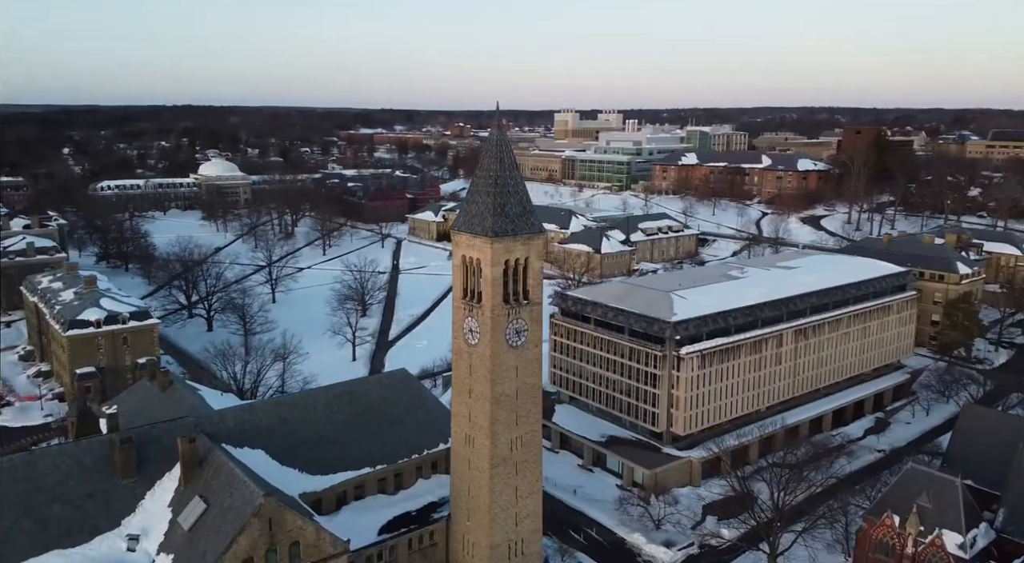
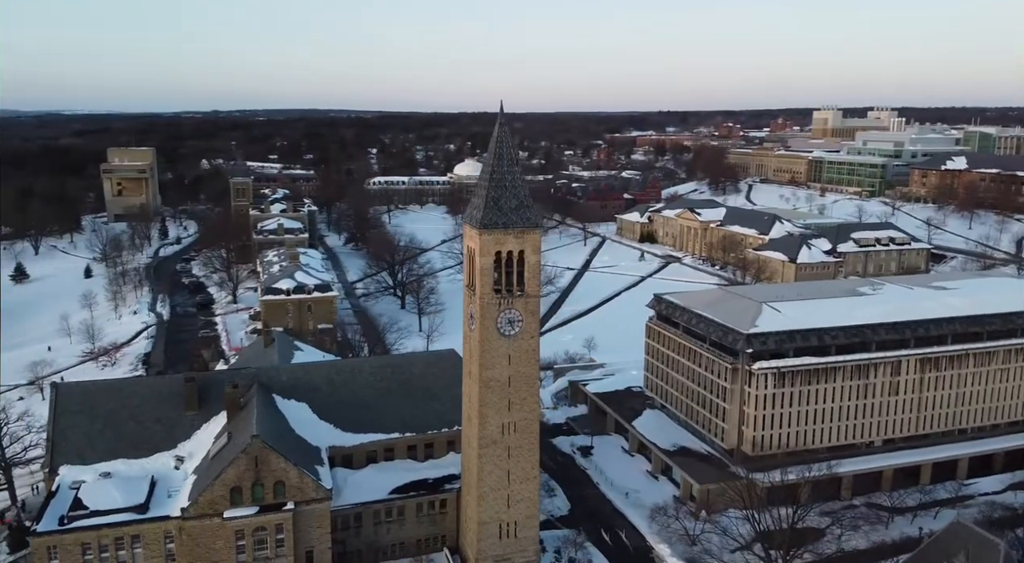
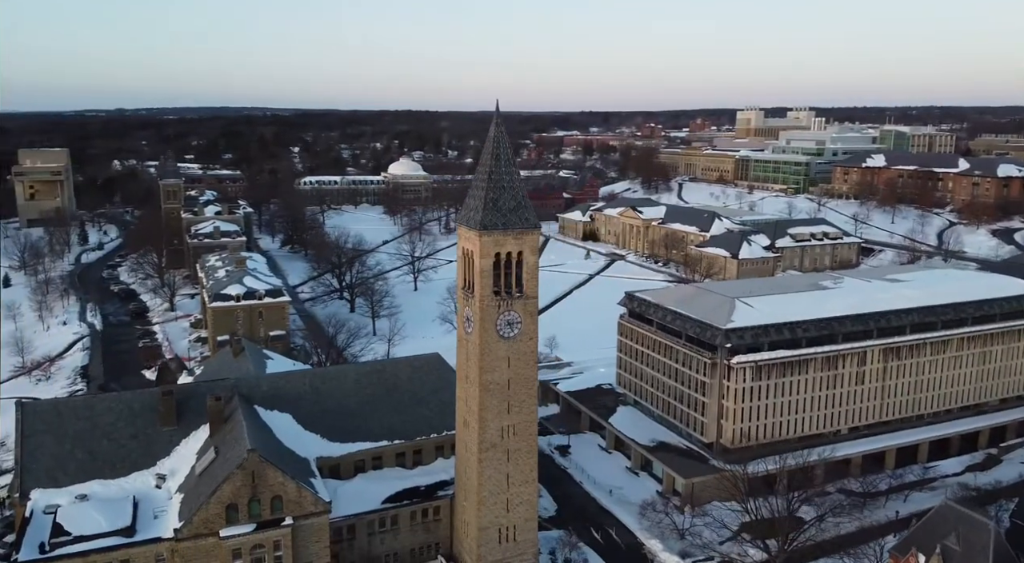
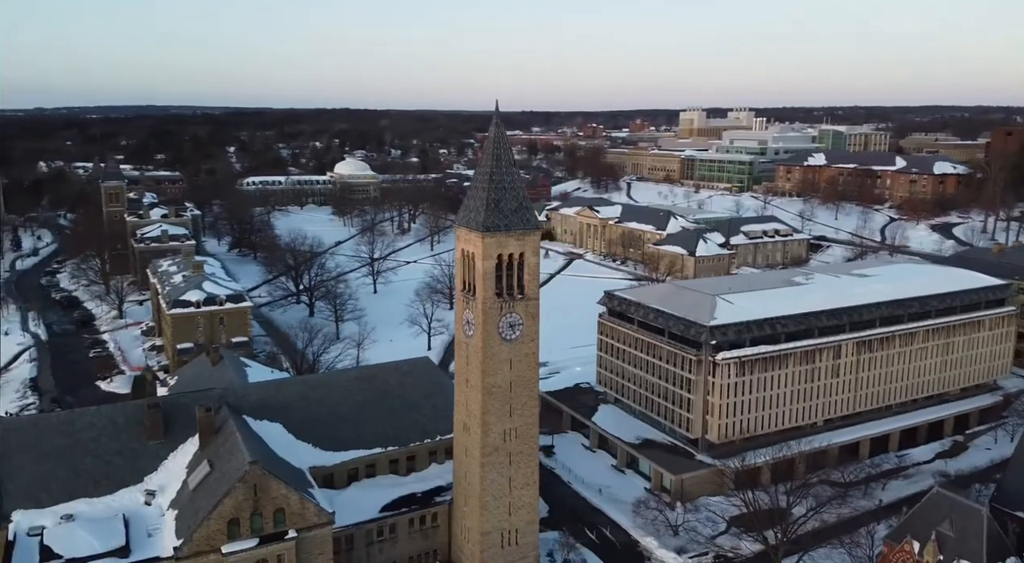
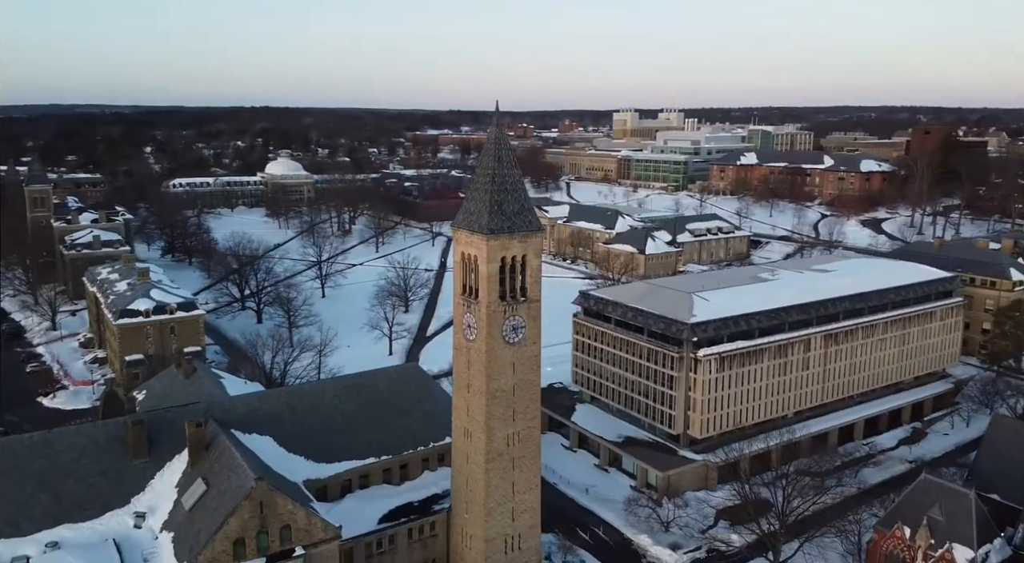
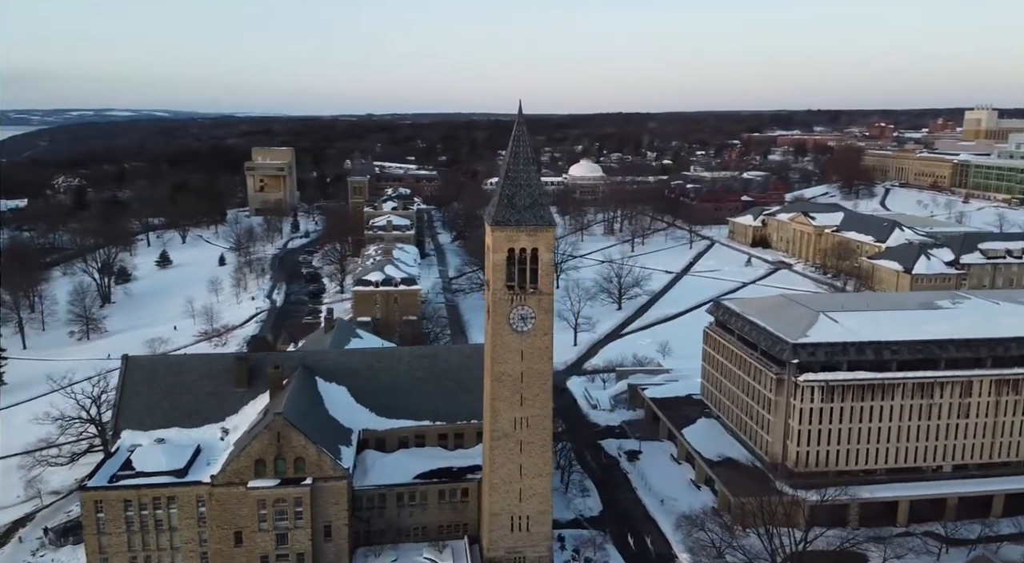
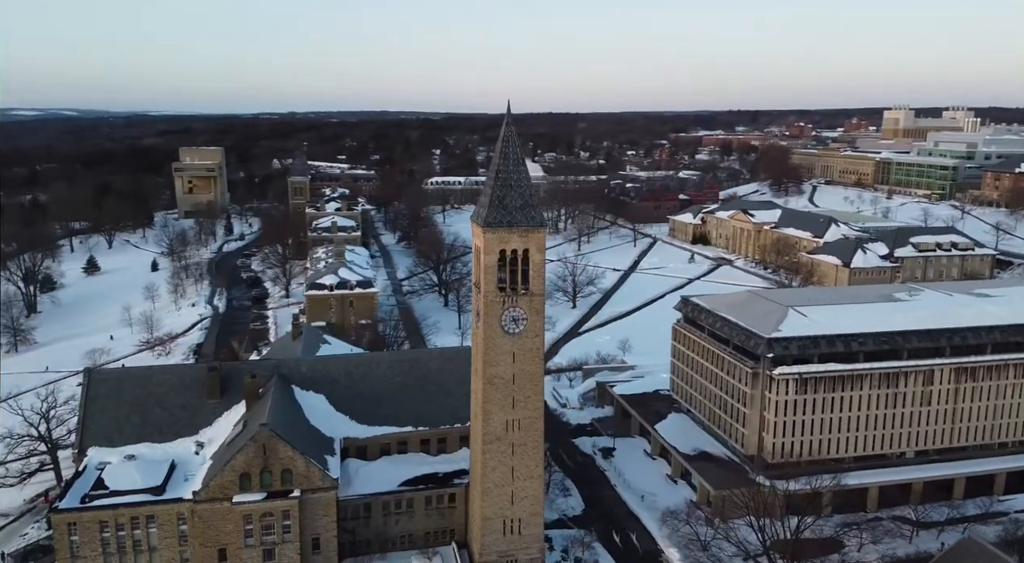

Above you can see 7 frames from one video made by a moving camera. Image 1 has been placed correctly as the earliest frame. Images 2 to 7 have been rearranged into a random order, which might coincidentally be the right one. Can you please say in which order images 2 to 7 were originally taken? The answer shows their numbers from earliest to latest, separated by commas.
5, 4, 3, 2, 7, 6
